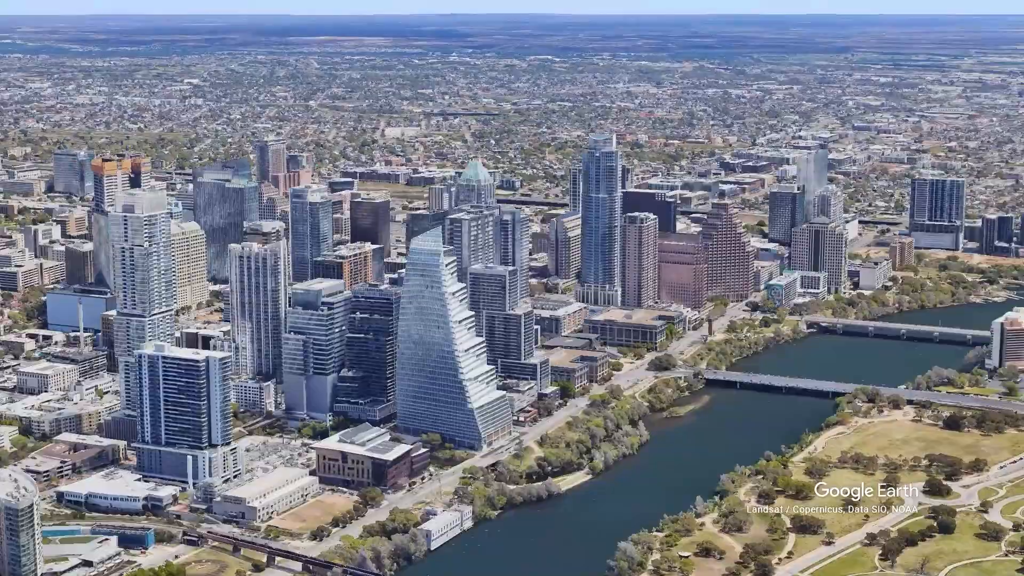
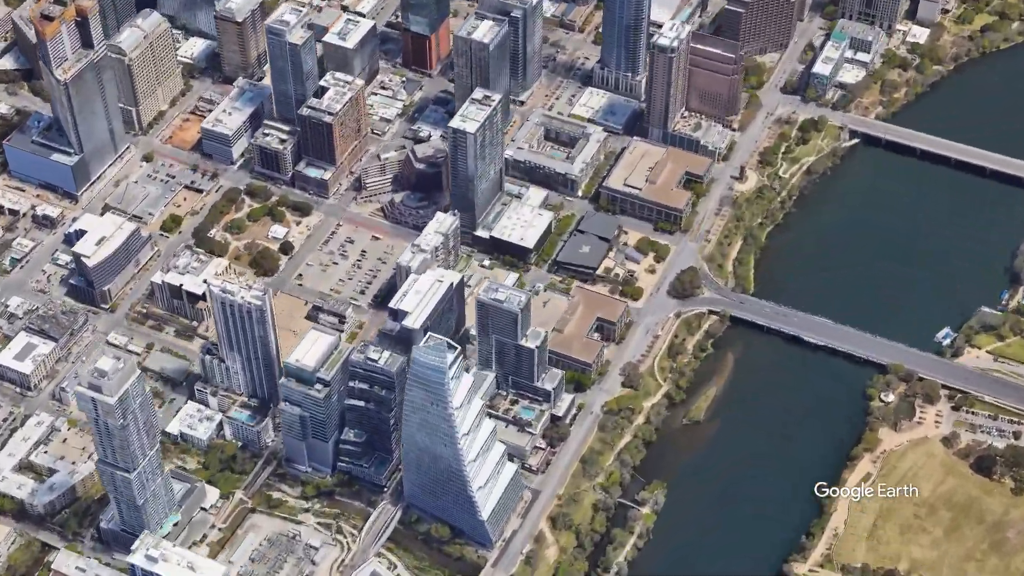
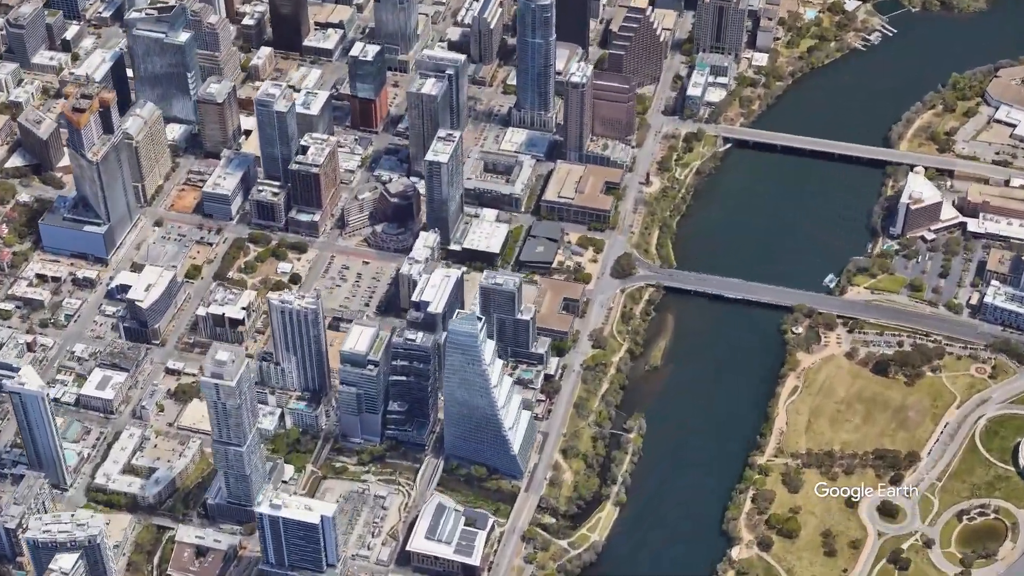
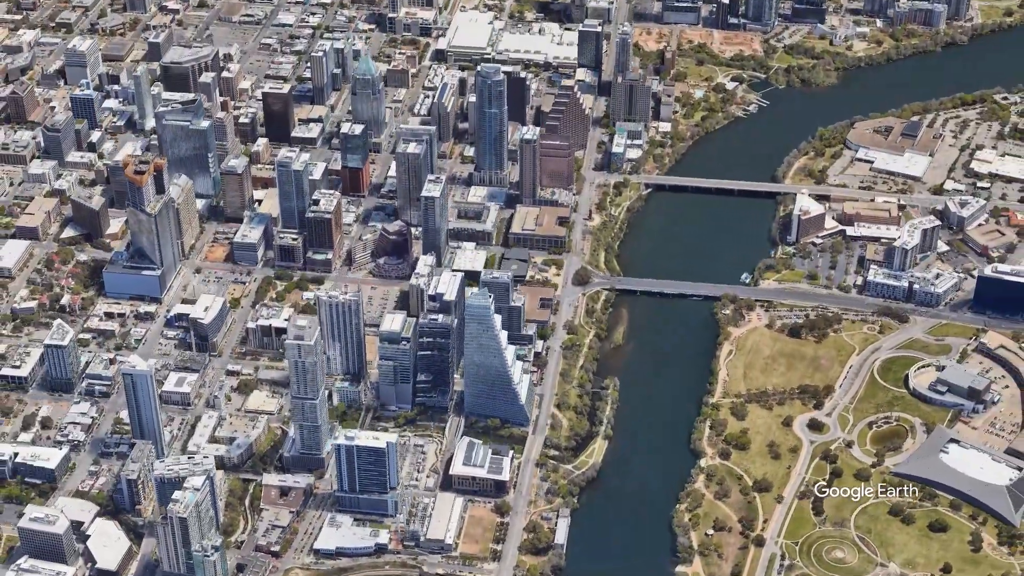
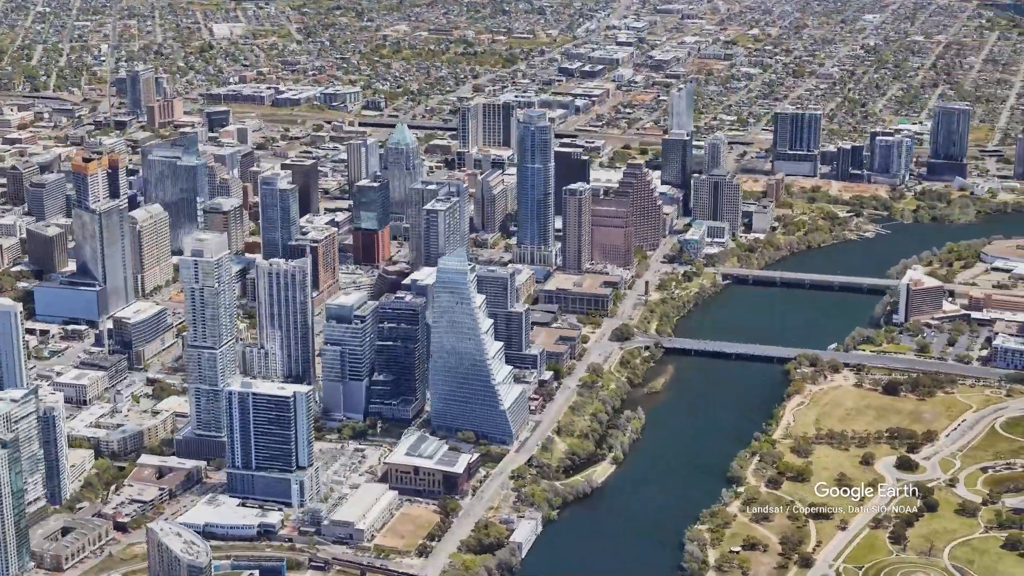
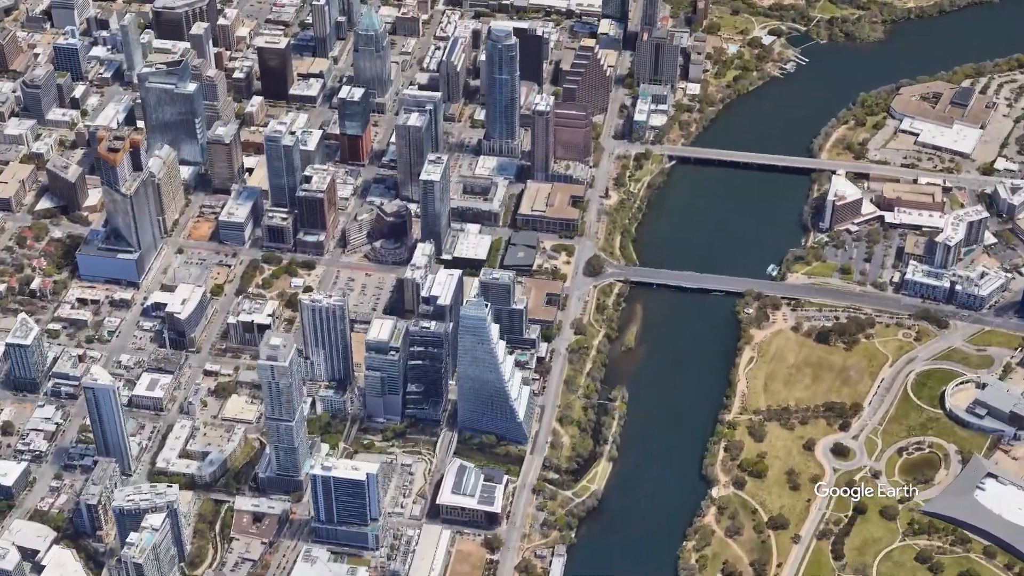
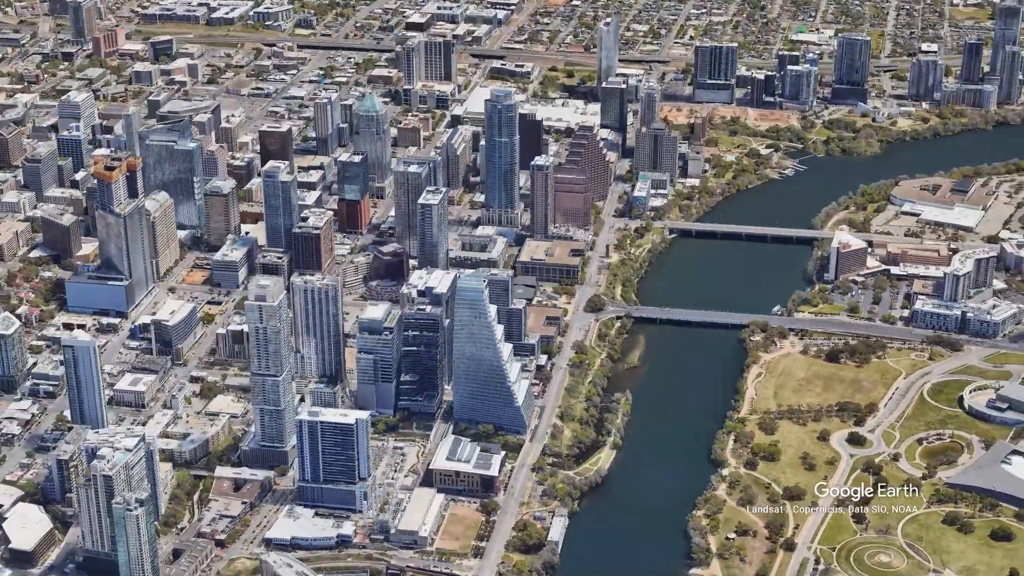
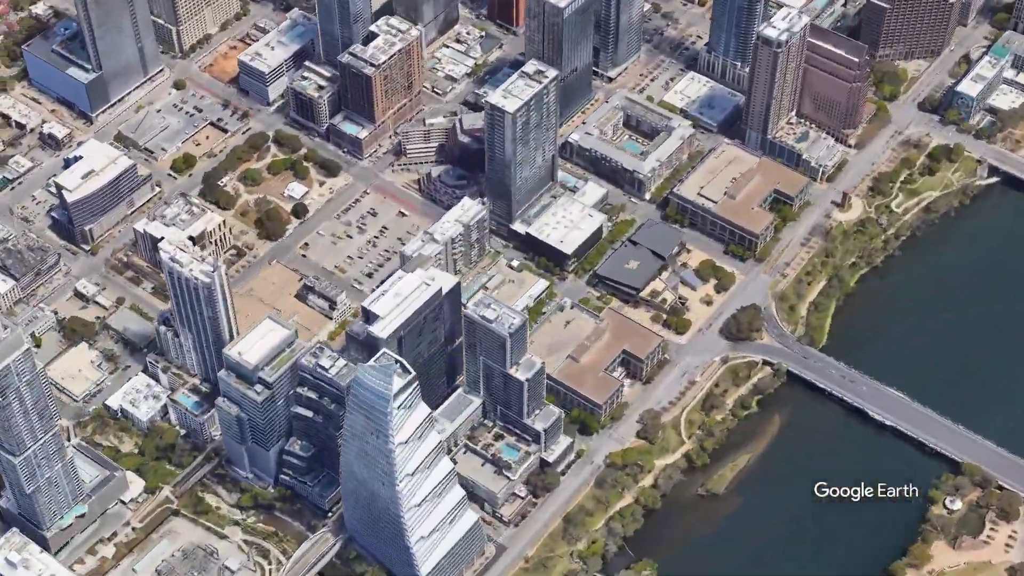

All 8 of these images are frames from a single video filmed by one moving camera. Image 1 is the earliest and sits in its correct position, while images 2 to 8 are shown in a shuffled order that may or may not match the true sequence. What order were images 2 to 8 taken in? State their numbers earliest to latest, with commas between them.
5, 7, 4, 6, 3, 2, 8
